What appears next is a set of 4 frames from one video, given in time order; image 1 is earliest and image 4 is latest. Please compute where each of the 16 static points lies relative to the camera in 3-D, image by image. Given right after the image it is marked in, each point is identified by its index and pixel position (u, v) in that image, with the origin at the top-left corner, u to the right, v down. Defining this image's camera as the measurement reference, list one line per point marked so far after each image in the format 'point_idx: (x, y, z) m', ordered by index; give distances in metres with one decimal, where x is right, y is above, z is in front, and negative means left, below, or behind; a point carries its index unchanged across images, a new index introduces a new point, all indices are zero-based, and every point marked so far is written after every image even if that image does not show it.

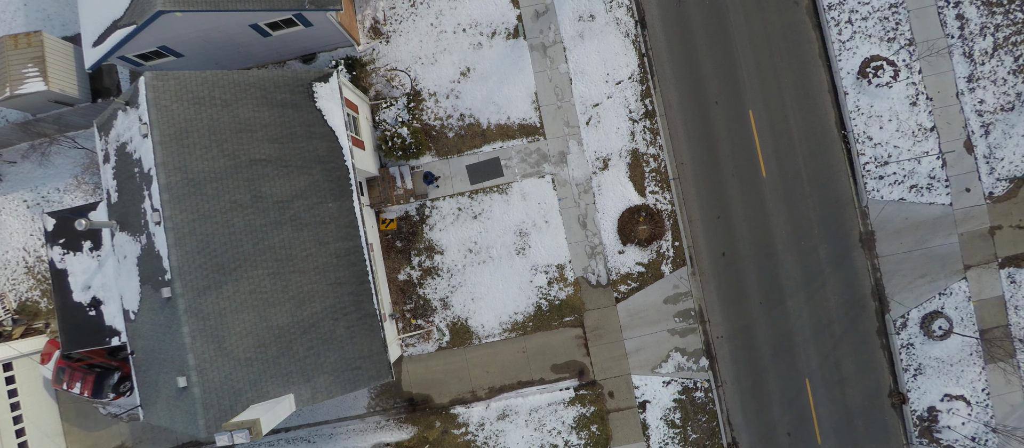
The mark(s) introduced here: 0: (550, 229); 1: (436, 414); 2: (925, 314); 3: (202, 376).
0: (+1.5, -0.2, +19.6) m
1: (-3.0, -7.5, +19.4) m
2: (+16.2, -3.5, +19.1) m
3: (-8.7, -4.3, +13.7) m
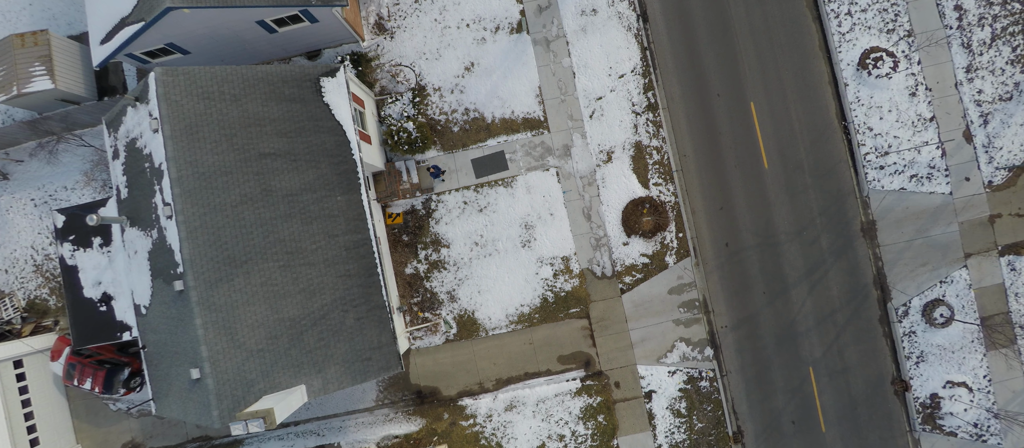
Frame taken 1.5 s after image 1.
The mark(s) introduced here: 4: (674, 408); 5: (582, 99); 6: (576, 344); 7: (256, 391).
0: (+1.7, +0.1, +19.7) m
1: (-2.7, -7.3, +19.6) m
2: (+16.4, -3.1, +19.4) m
3: (-8.5, -4.1, +13.9) m
4: (+6.5, -7.4, +19.6) m
5: (+2.9, +5.1, +19.9) m
6: (+2.6, -4.9, +19.8) m
7: (-7.5, -4.9, +14.3) m
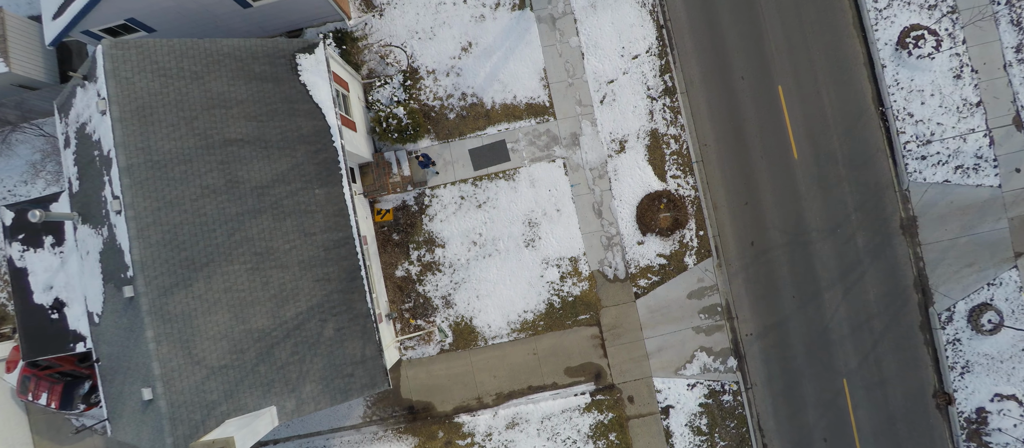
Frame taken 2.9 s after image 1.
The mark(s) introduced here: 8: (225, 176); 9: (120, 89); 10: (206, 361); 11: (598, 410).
0: (+1.8, +0.2, +17.8) m
1: (-2.7, -7.2, +17.6) m
2: (+16.5, -3.0, +17.4) m
3: (-8.4, -4.0, +12.0) m
4: (+6.6, -7.3, +17.7) m
5: (+2.9, +5.2, +18.0) m
6: (+2.7, -4.8, +17.8) m
7: (-7.4, -4.8, +12.4) m
8: (-7.5, +1.3, +12.8) m
9: (-9.6, +3.3, +12.0) m
10: (-7.7, -3.4, +12.3) m
11: (+3.1, -6.7, +17.7) m
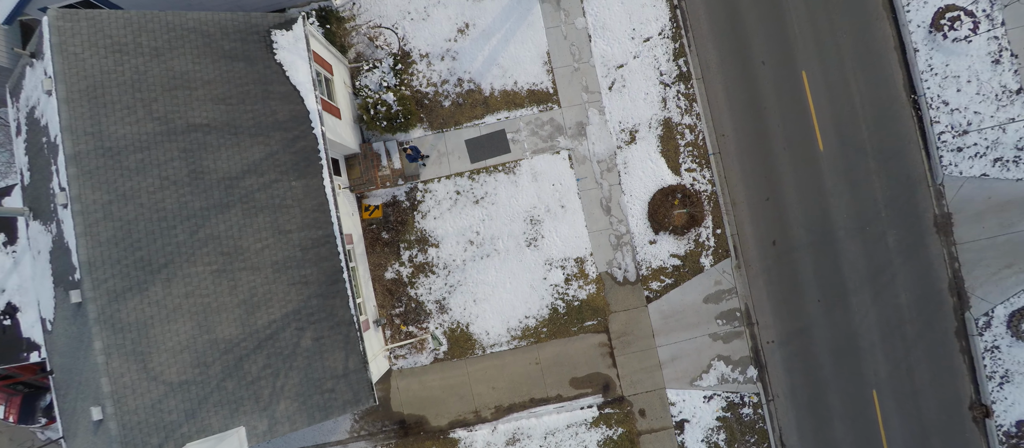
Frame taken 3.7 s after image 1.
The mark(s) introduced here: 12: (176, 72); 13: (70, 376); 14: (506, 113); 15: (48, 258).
0: (+1.8, +0.3, +16.4) m
1: (-2.6, -7.1, +16.2) m
2: (+16.5, -2.9, +16.0) m
3: (-8.4, -3.9, +10.5) m
4: (+6.6, -7.2, +16.3) m
5: (+3.0, +5.3, +16.5) m
6: (+2.7, -4.7, +16.4) m
7: (-7.4, -4.7, +10.9) m
8: (-7.5, +1.3, +11.3) m
9: (-9.6, +3.4, +10.5) m
10: (-7.7, -3.4, +10.8) m
11: (+3.1, -6.6, +16.2) m
12: (-7.8, +3.5, +11.4) m
13: (-10.2, -3.5, +11.3) m
14: (-0.2, +3.7, +16.5) m
15: (-11.0, -0.8, +11.5) m
